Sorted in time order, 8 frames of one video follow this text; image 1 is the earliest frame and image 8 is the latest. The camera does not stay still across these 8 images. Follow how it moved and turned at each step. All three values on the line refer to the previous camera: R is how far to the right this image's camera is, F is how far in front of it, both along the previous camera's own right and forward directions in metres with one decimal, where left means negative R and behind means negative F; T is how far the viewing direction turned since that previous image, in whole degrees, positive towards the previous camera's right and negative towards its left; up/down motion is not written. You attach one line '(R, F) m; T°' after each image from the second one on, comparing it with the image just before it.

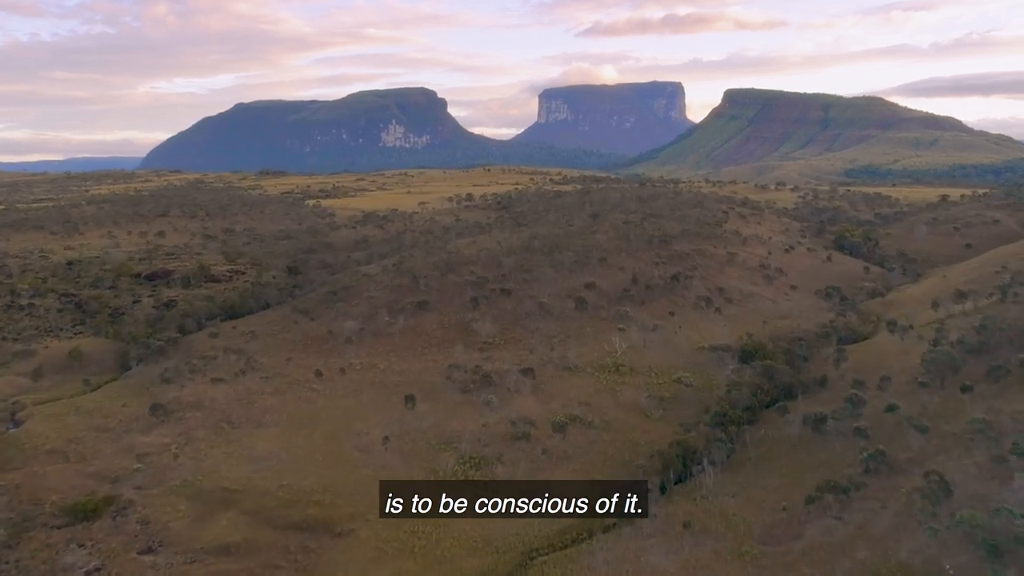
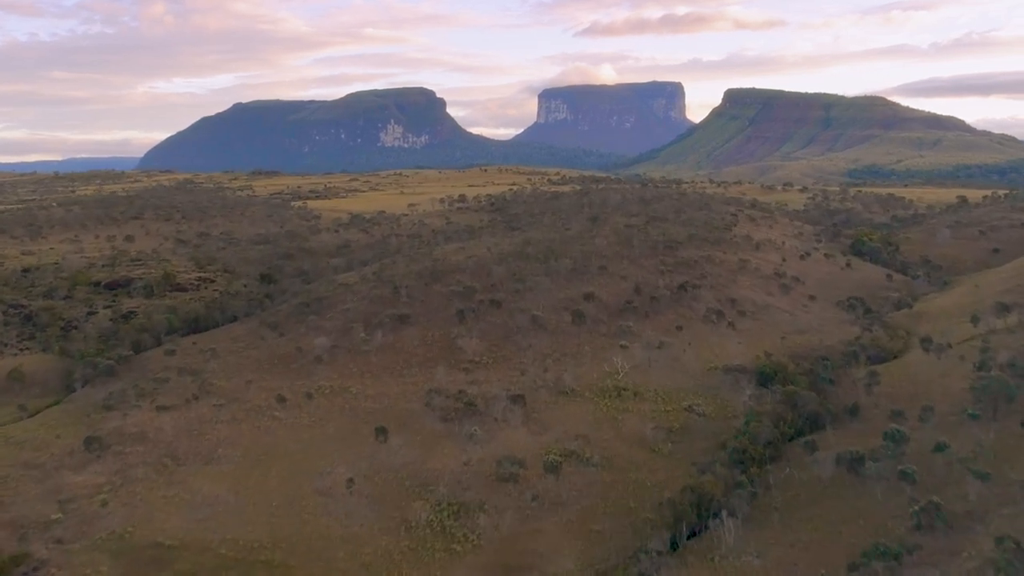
(+0.5, +4.3) m; 0°
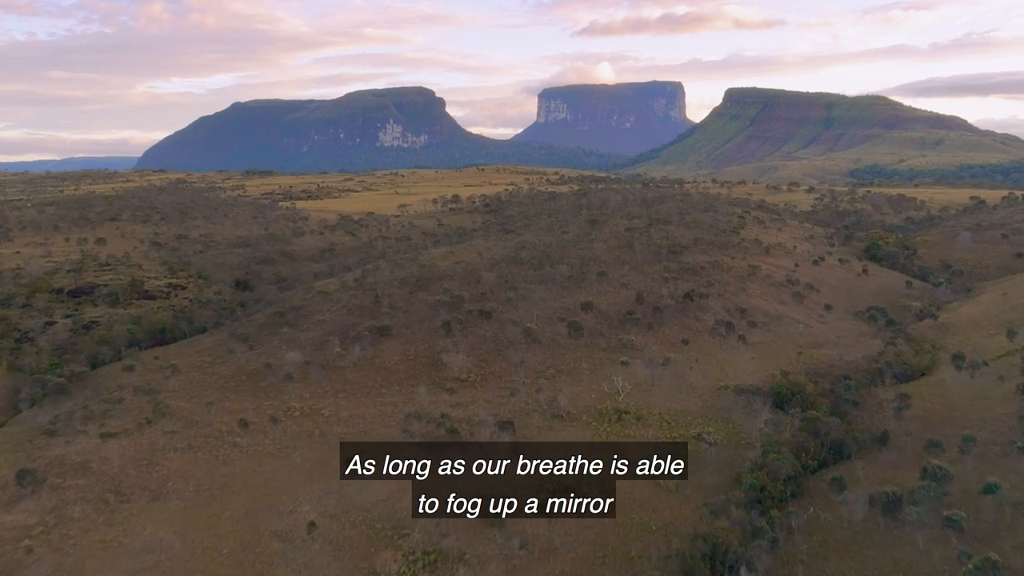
(+0.4, +3.3) m; 0°
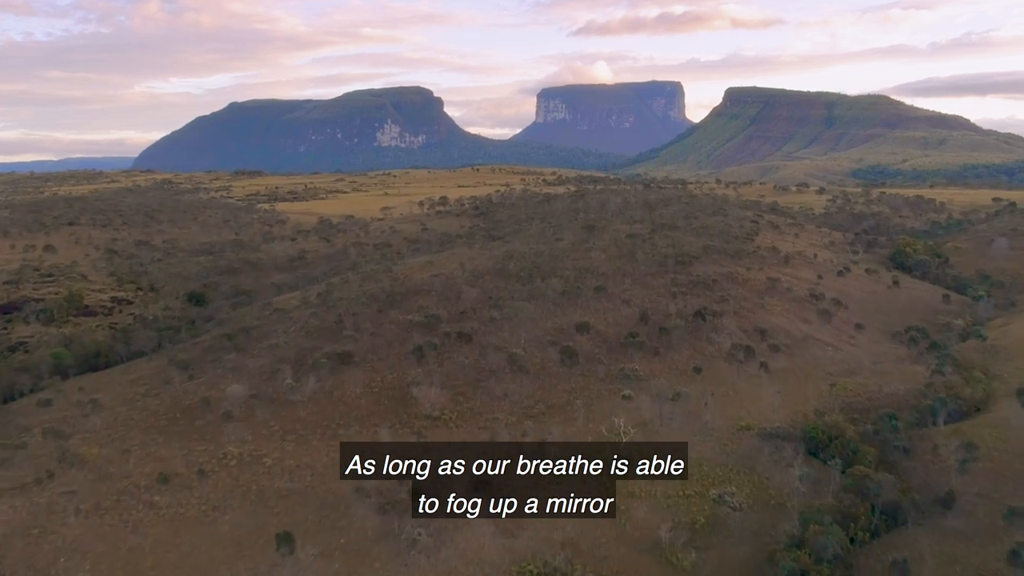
(+0.7, +5.2) m; 0°
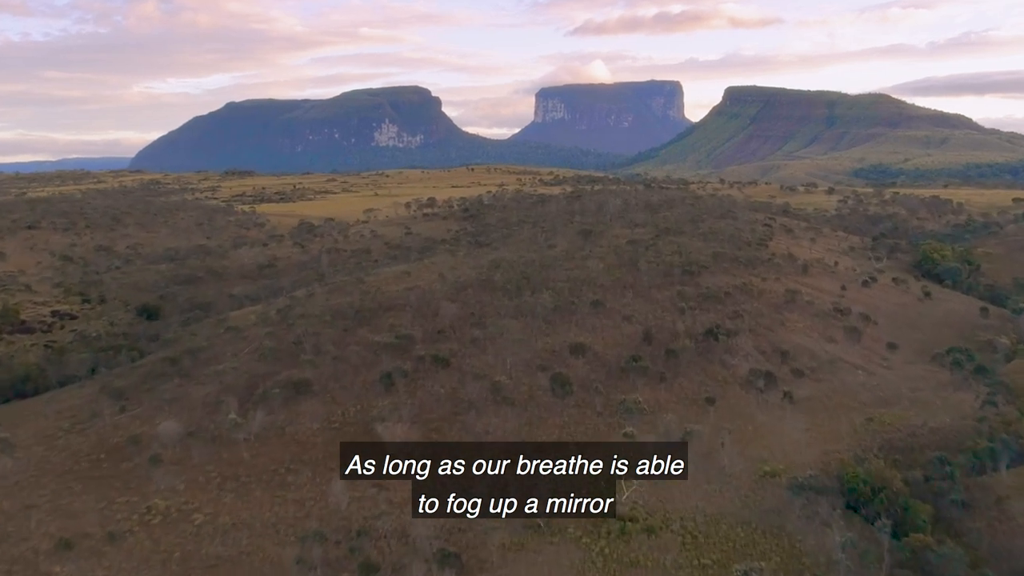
(+0.6, +4.3) m; 0°
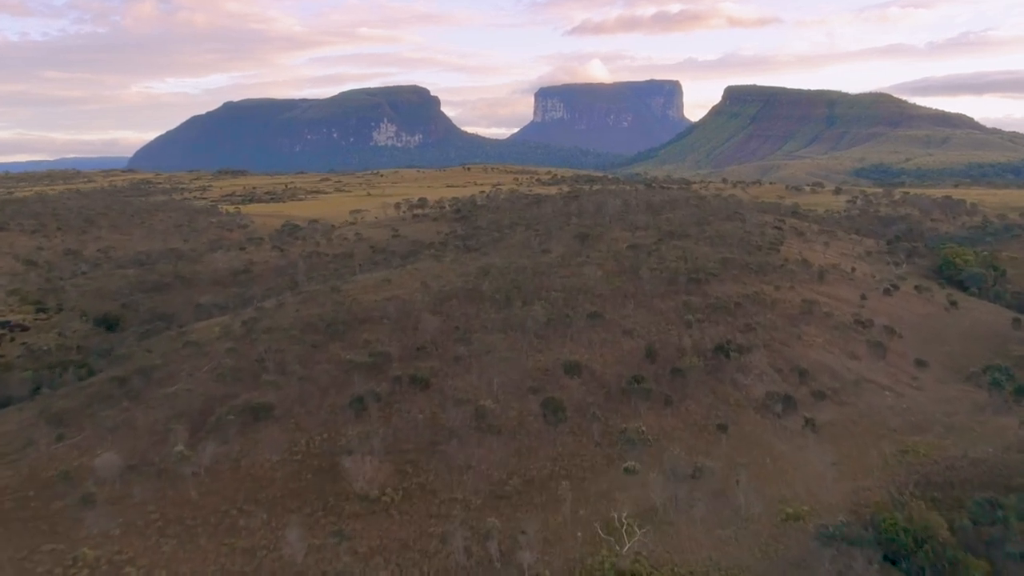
(+0.4, +3.0) m; 0°
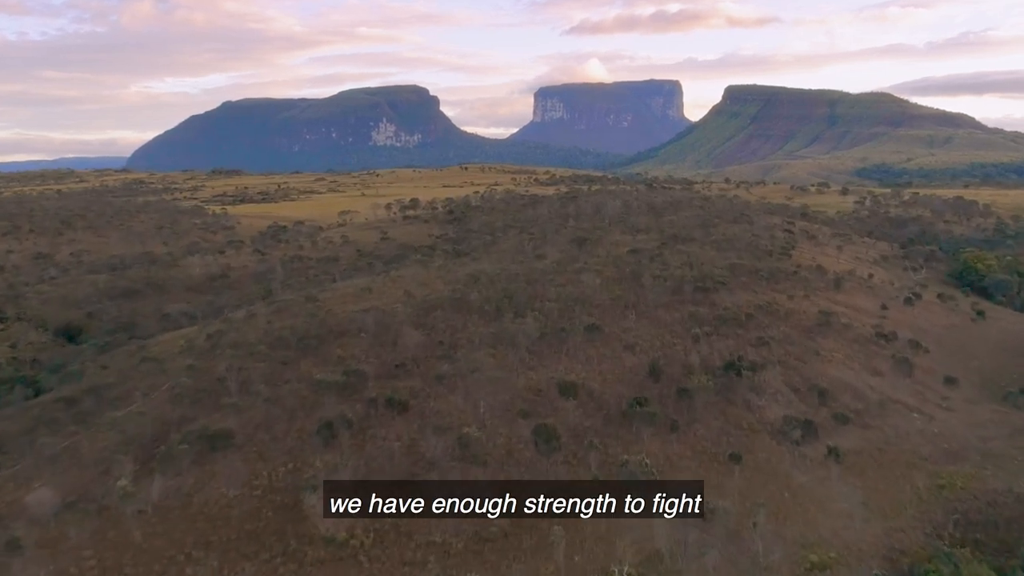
(+0.3, +2.5) m; 0°
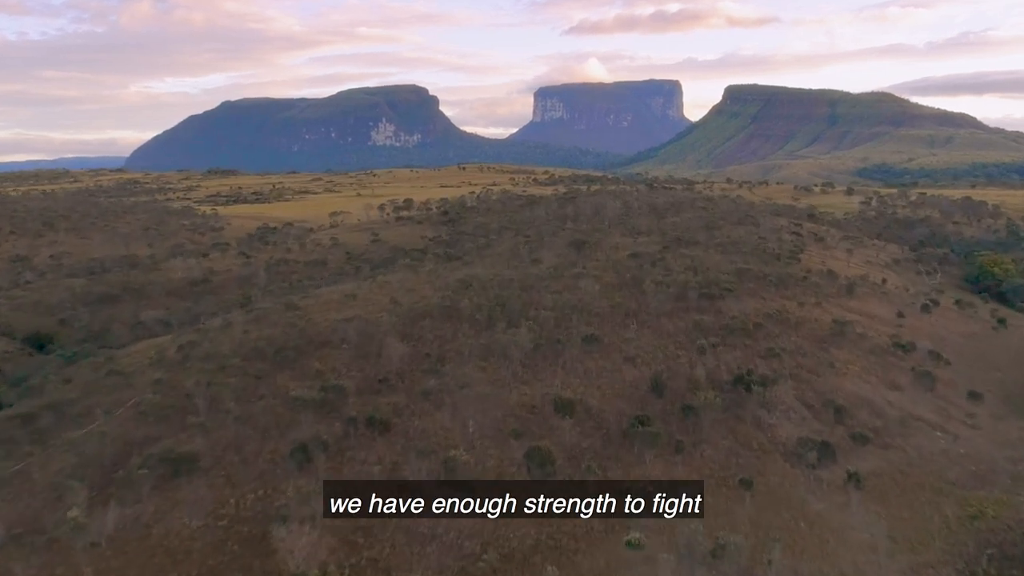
(+0.2, +1.7) m; 0°
